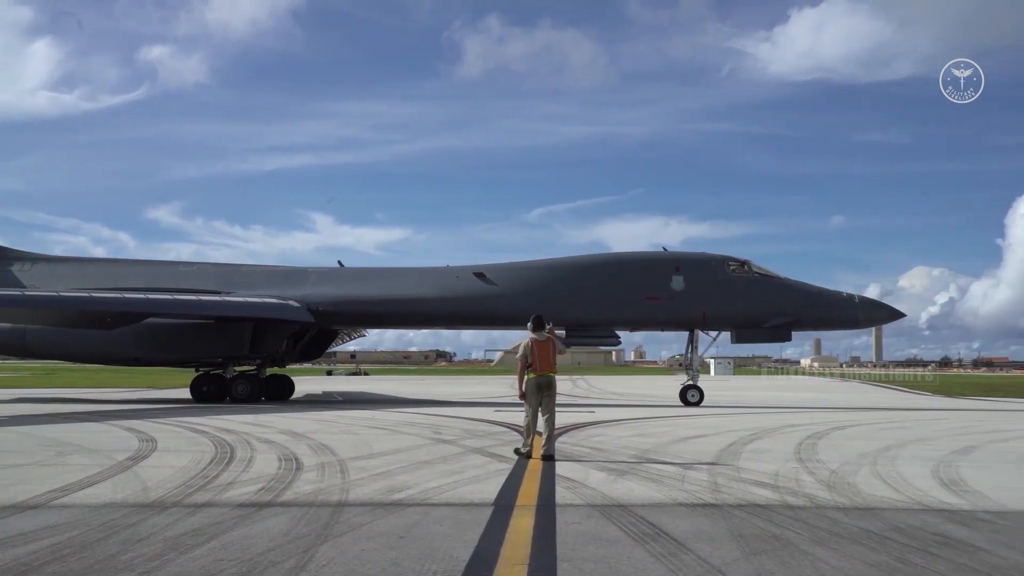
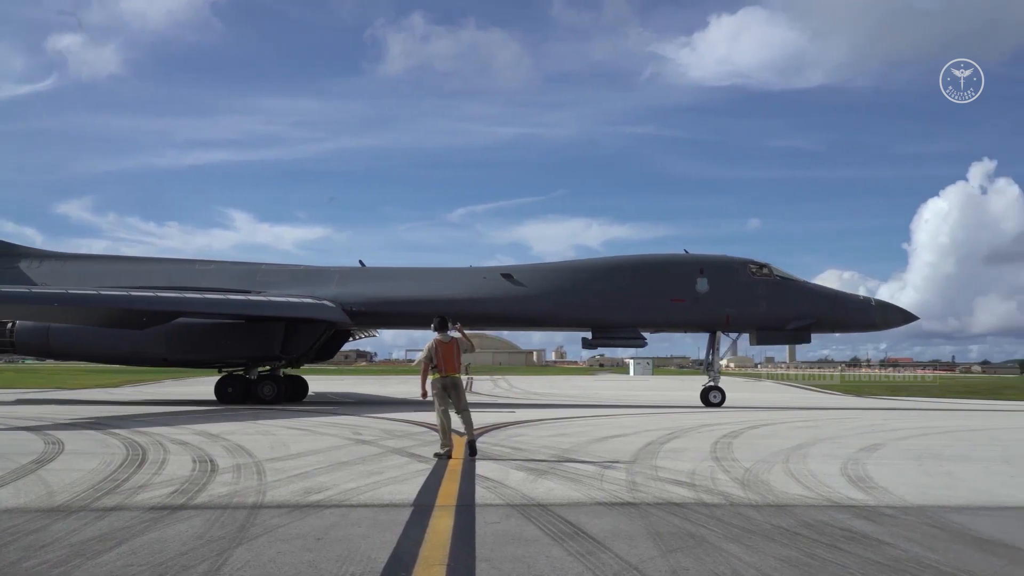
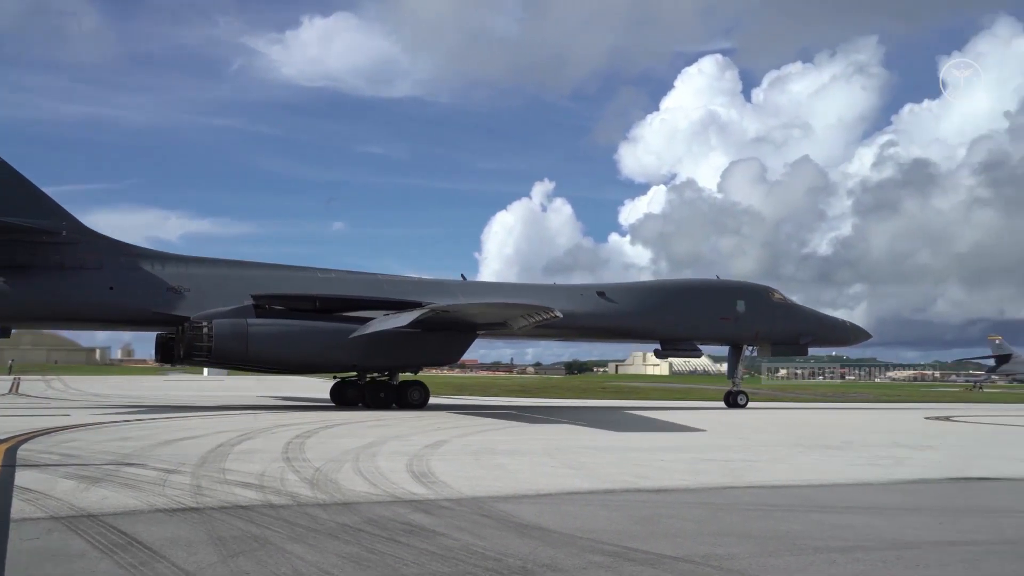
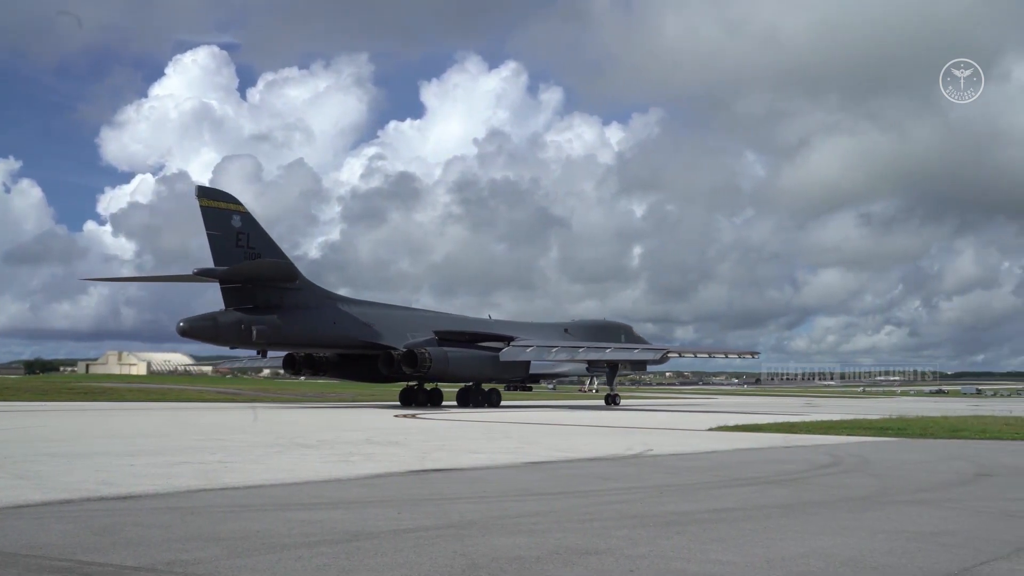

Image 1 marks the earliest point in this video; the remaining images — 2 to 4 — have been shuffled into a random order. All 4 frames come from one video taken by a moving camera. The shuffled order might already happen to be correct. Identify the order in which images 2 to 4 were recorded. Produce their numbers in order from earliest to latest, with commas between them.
2, 3, 4
